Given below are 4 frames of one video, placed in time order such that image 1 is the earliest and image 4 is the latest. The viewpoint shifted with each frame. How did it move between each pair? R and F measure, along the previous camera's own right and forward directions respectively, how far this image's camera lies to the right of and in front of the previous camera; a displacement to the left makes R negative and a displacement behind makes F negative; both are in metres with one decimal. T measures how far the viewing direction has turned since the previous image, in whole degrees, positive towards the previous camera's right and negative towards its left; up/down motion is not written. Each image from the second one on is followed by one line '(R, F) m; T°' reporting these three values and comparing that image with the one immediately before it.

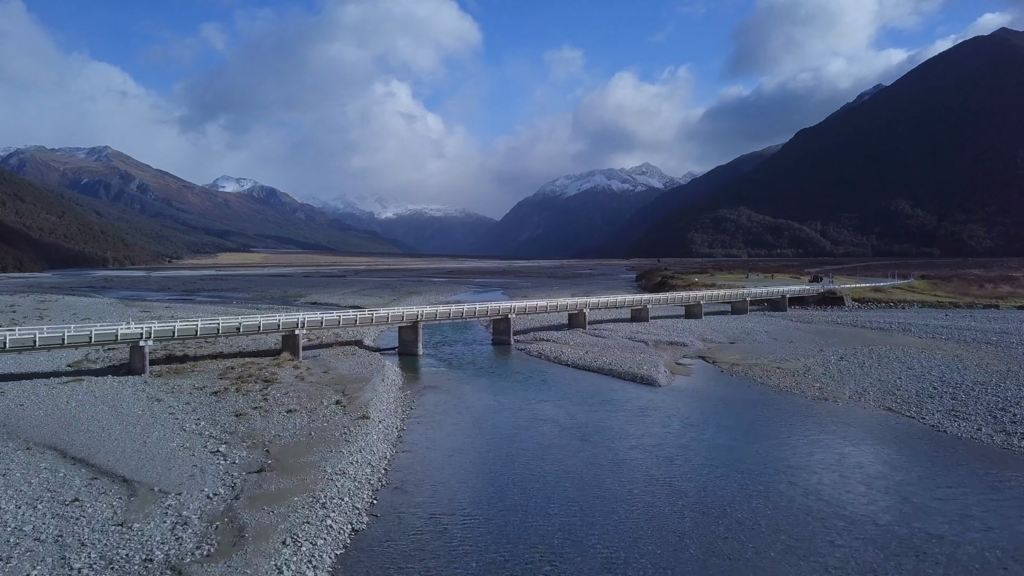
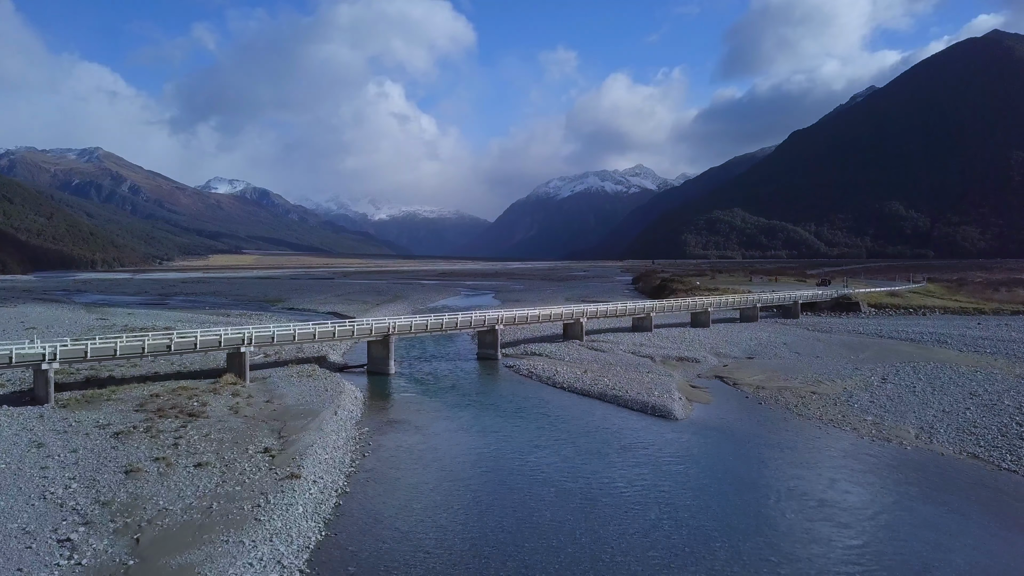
(+0.3, +5.2) m; 0°
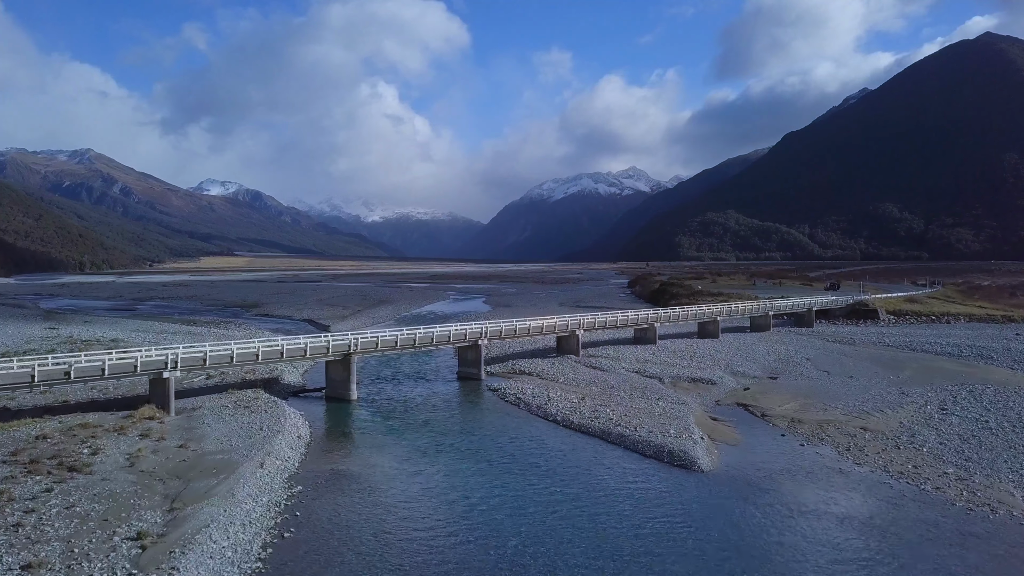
(+0.3, +5.2) m; 0°
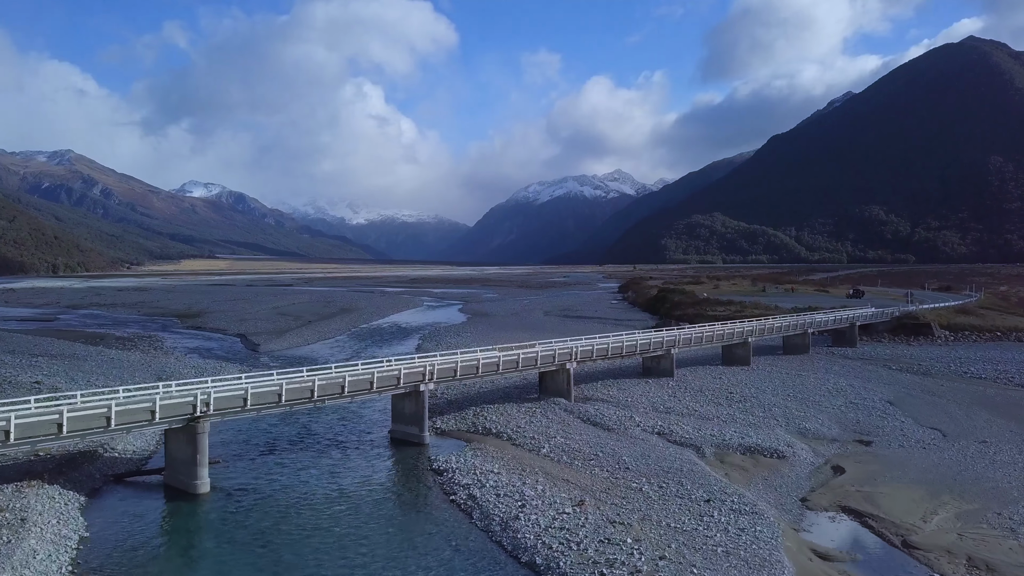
(+0.7, +11.1) m; +1°
